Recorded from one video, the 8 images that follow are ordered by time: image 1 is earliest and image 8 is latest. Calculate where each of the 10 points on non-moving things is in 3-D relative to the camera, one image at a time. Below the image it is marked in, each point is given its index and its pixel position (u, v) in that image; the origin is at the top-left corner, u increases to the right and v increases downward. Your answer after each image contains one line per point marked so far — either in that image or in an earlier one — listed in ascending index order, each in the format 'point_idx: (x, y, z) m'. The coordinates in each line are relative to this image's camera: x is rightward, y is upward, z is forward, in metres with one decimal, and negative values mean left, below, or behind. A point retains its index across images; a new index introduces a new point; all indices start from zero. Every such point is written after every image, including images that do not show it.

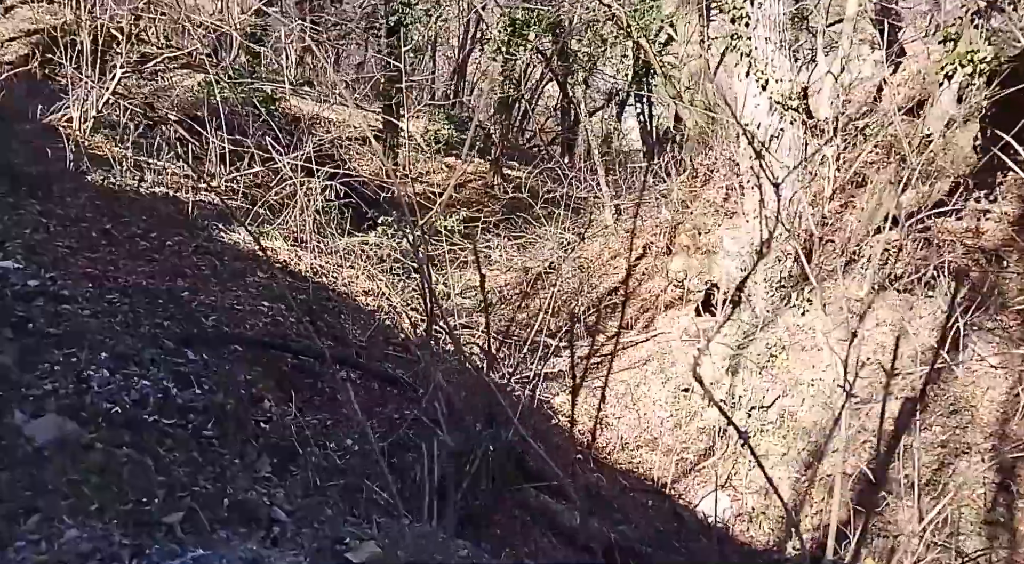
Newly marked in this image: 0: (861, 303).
0: (+4.3, -0.3, +10.5) m
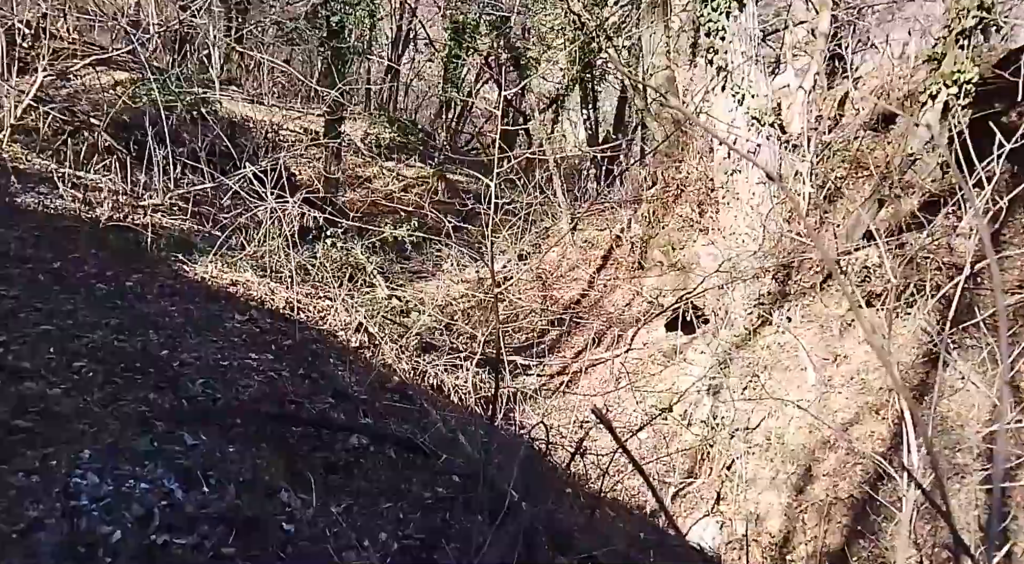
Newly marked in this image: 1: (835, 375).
0: (+4.0, -0.5, +10.3) m
1: (+3.8, -1.1, +10.0) m
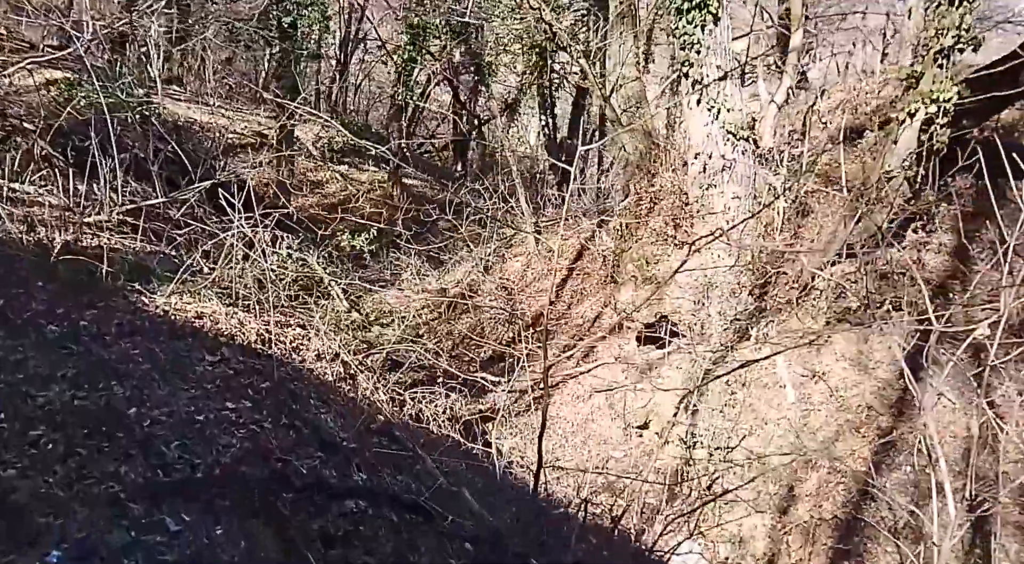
0: (+3.6, -0.6, +10.2) m
1: (+3.5, -1.3, +9.9) m
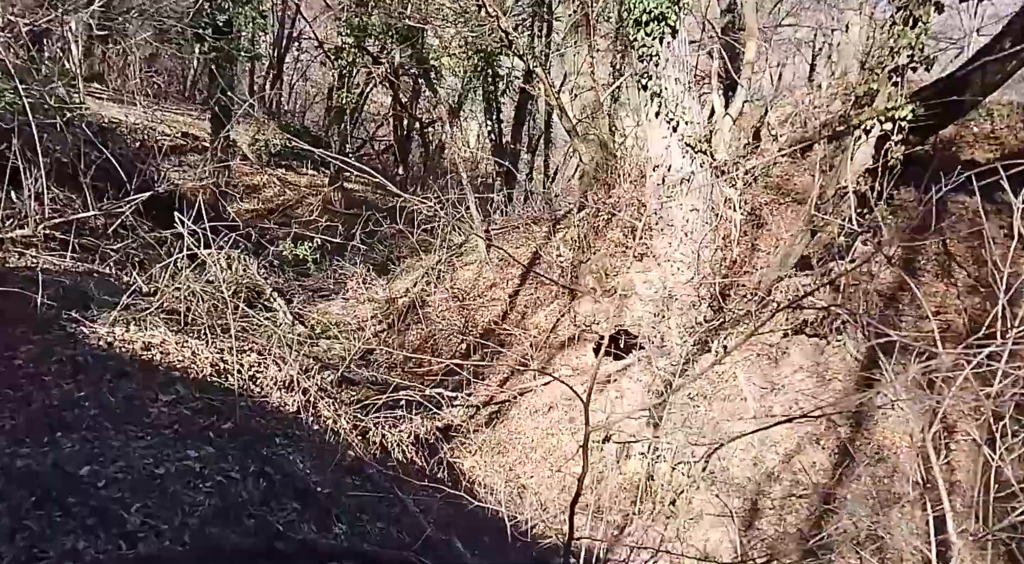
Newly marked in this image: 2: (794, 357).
0: (+3.2, -0.8, +10.2) m
1: (+3.0, -1.4, +9.8) m
2: (+3.3, -0.9, +10.1) m
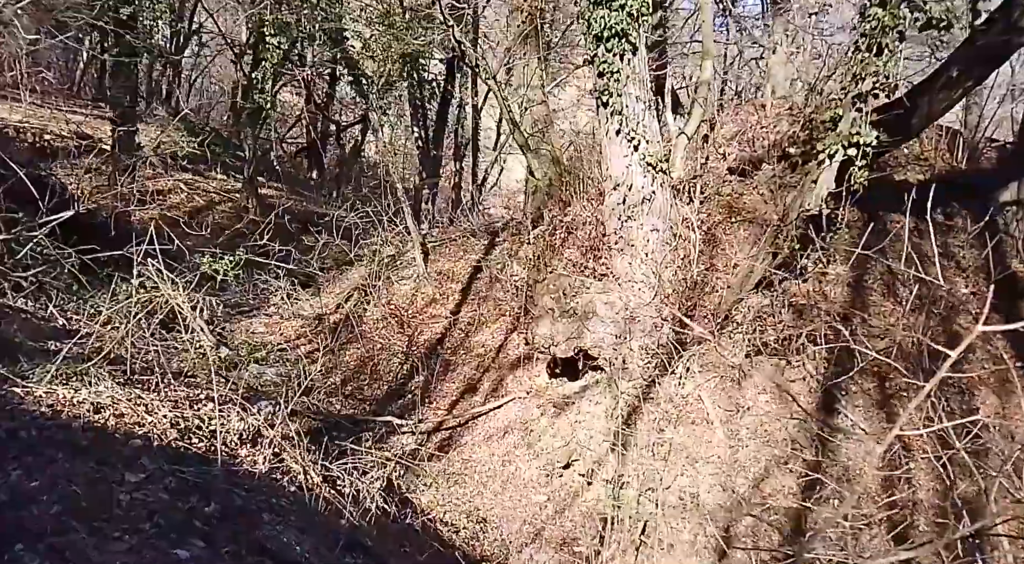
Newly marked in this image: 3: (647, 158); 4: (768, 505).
0: (+2.7, -1.0, +10.0) m
1: (+2.6, -1.7, +9.7) m
2: (+2.9, -1.1, +10.0) m
3: (+1.6, +1.5, +10.1) m
4: (+2.7, -2.4, +9.0) m
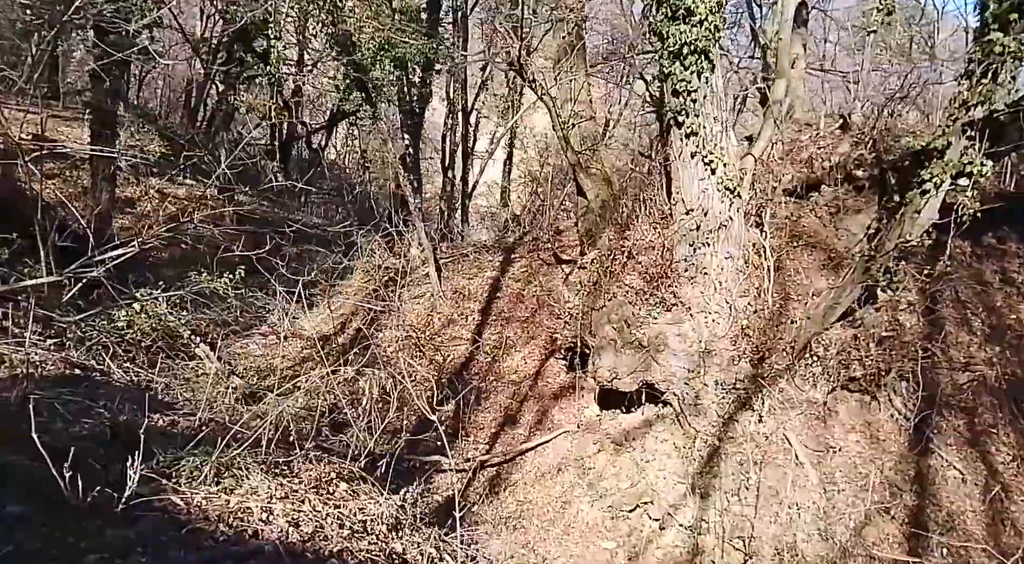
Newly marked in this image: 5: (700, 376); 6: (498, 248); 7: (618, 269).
0: (+3.4, -1.4, +9.6) m
1: (+3.4, -2.0, +9.2) m
2: (+3.6, -1.5, +9.5) m
3: (+2.3, +1.1, +9.5) m
4: (+3.5, -2.7, +8.5) m
5: (+2.1, -1.0, +9.5) m
6: (-0.3, +0.7, +17.0) m
7: (+1.3, +0.2, +10.8) m
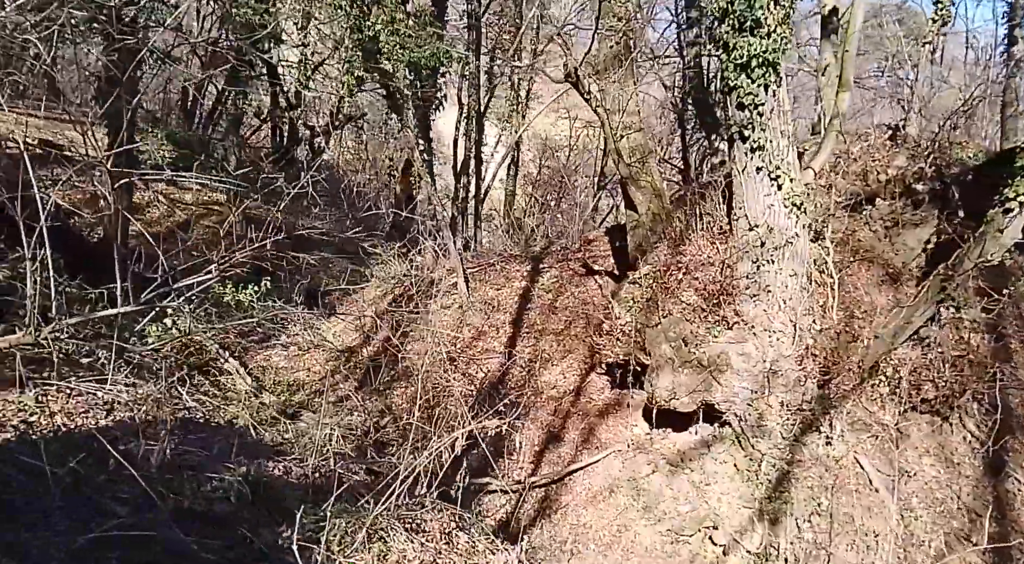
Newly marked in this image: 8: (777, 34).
0: (+4.1, -1.6, +9.3) m
1: (+4.0, -2.2, +9.0) m
2: (+4.3, -1.7, +9.3) m
3: (+3.0, +0.9, +9.2) m
4: (+4.2, -2.9, +8.2) m
5: (+2.7, -1.2, +9.3) m
6: (+0.3, +0.5, +16.7) m
7: (+2.0, 0.0, +10.5) m
8: (+2.8, +2.6, +8.9) m
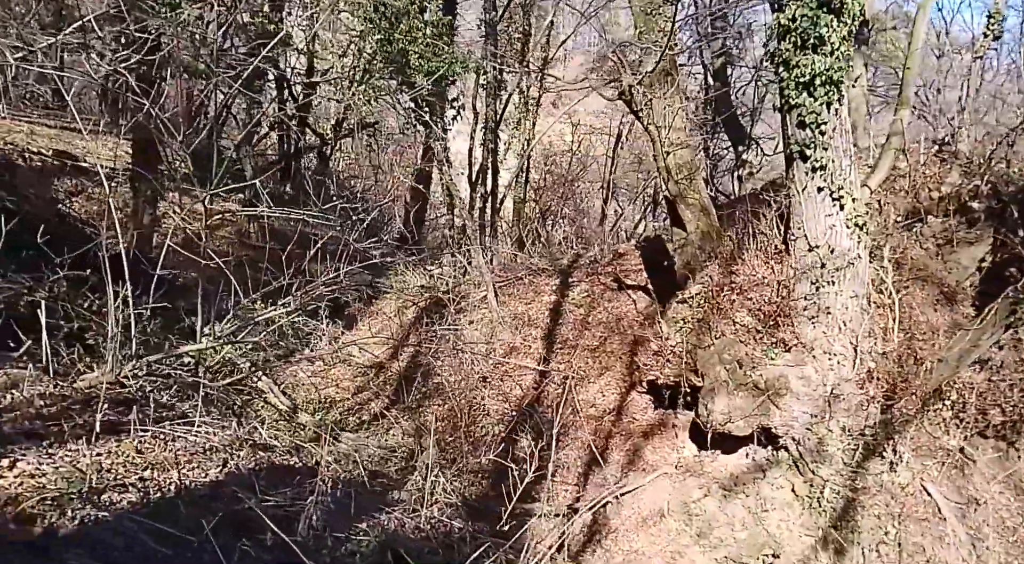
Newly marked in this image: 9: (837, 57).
0: (+4.7, -1.8, +9.1) m
1: (+4.6, -2.4, +8.8) m
2: (+4.9, -1.9, +9.1) m
3: (+3.6, +0.7, +9.1) m
4: (+4.8, -3.2, +8.1) m
5: (+3.3, -1.5, +9.1) m
6: (+0.8, +0.2, +16.5) m
7: (+2.6, -0.3, +10.3) m
8: (+3.3, +2.3, +8.8) m
9: (+3.3, +2.3, +8.7) m
